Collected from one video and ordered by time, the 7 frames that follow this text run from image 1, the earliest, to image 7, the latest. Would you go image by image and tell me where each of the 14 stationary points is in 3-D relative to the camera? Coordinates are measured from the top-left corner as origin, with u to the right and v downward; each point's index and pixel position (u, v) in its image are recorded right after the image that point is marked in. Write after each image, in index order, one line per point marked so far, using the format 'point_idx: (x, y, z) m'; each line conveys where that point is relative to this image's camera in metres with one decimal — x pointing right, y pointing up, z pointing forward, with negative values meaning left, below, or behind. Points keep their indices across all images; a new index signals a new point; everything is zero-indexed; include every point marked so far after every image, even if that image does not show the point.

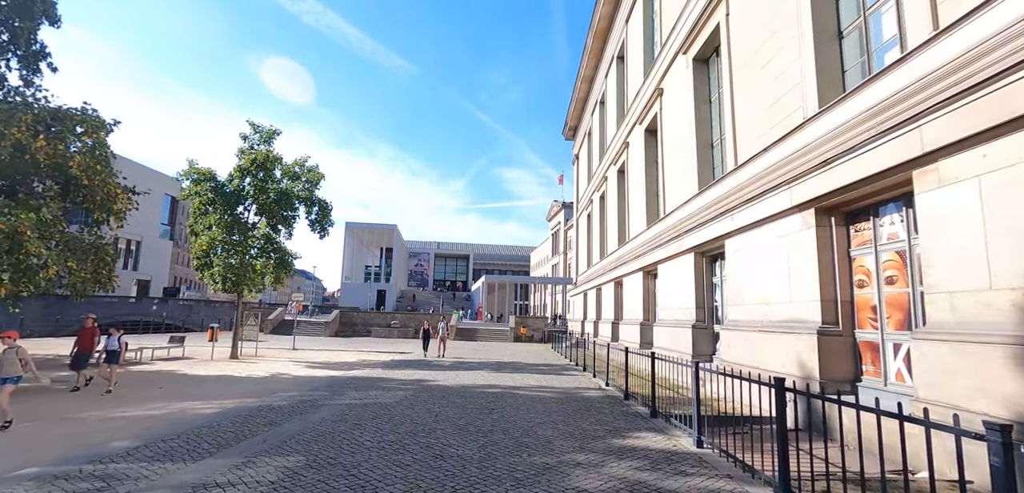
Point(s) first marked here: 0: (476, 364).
0: (-1.3, -4.2, +17.1) m
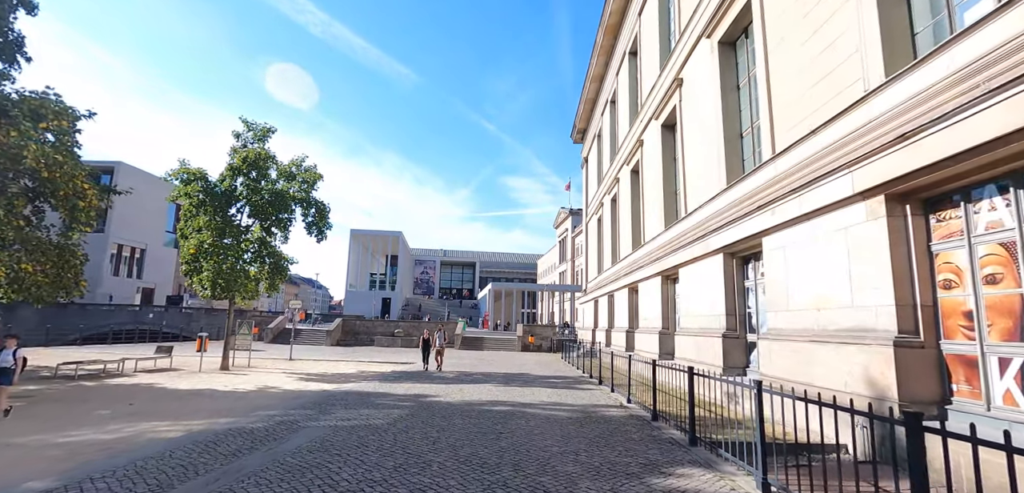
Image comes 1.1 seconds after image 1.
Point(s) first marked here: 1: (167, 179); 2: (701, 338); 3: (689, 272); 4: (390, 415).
0: (-1.0, -4.3, +15.8) m
1: (-12.4, +2.5, +17.5) m
2: (+5.0, -2.4, +12.8) m
3: (+5.3, -0.8, +14.5) m
4: (-2.2, -3.1, +9.0) m
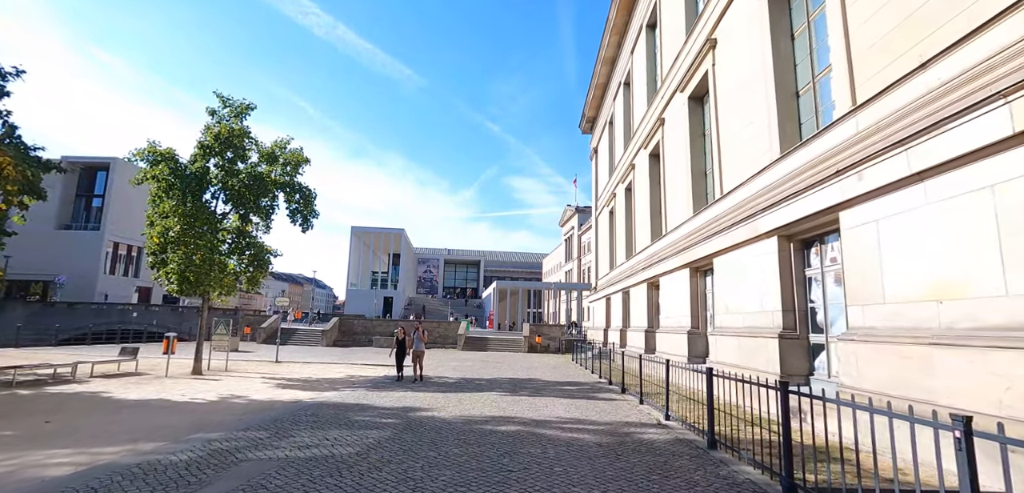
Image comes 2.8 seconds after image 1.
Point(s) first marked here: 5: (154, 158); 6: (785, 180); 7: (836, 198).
0: (-0.8, -3.9, +13.8) m
1: (-12.2, +2.9, +15.6) m
2: (+5.1, -2.0, +10.7) m
3: (+5.5, -0.4, +12.4) m
4: (-2.1, -2.7, +7.0) m
5: (-11.4, +2.8, +15.5) m
6: (+5.3, +1.3, +9.5) m
7: (+5.2, +0.8, +7.9) m
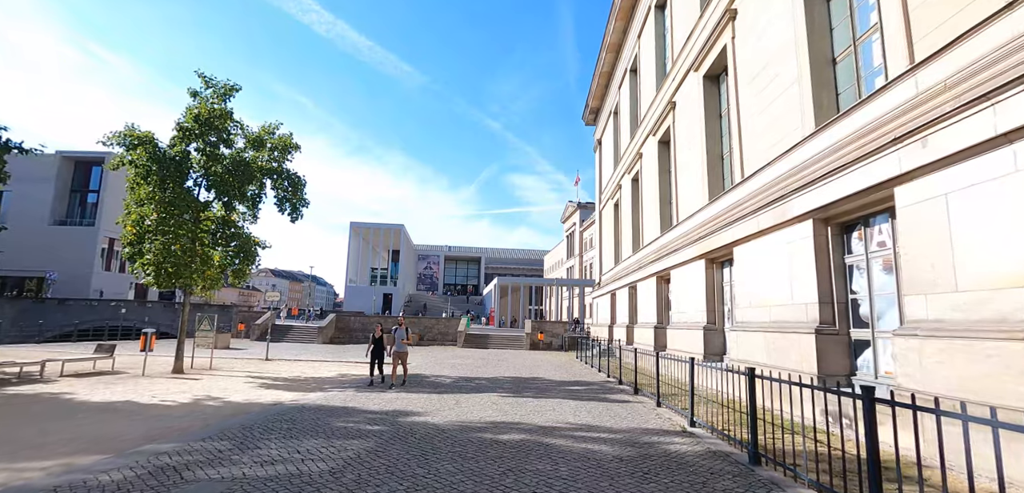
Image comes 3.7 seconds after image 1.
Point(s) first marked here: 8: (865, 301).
0: (-0.7, -3.6, +12.8) m
1: (-12.1, +3.2, +14.6) m
2: (+5.2, -1.7, +9.6) m
3: (+5.5, -0.1, +11.4) m
4: (-2.0, -2.5, +5.9) m
5: (-11.3, +3.1, +14.4) m
6: (+5.4, +1.5, +8.4) m
7: (+5.3, +1.1, +6.8) m
8: (+5.7, -0.9, +7.9) m
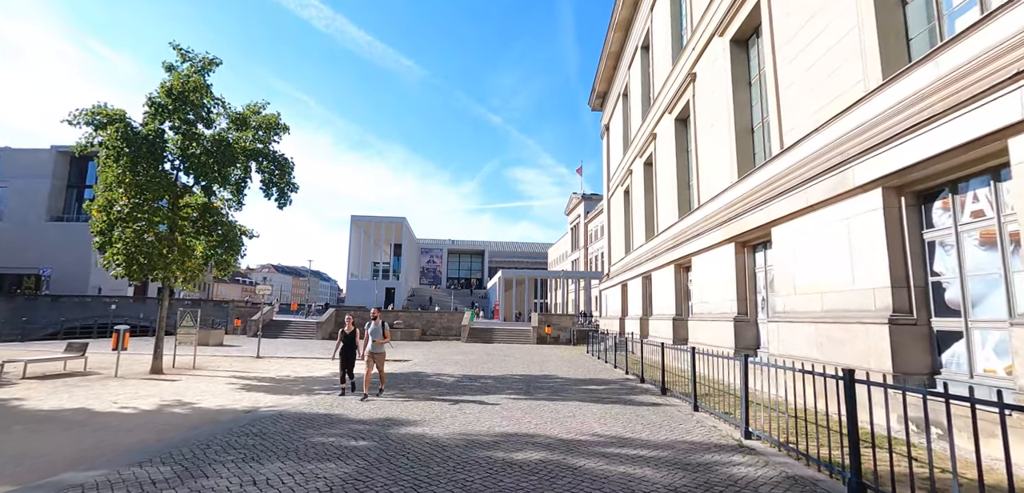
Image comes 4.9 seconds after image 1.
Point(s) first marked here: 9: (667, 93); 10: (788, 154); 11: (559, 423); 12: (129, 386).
0: (-0.5, -3.2, +11.5) m
1: (-11.9, +3.5, +13.3) m
2: (+5.4, -1.3, +8.3) m
3: (+5.7, +0.3, +10.0) m
4: (-1.9, -2.2, +4.6) m
5: (-11.1, +3.4, +13.1) m
6: (+5.5, +1.9, +7.0) m
7: (+5.4, +1.4, +5.4) m
8: (+5.9, -0.5, +6.5) m
9: (+6.2, +6.2, +19.5) m
10: (+5.8, +2.0, +10.2) m
11: (+0.7, -2.5, +6.9) m
12: (-8.8, -3.2, +11.2) m
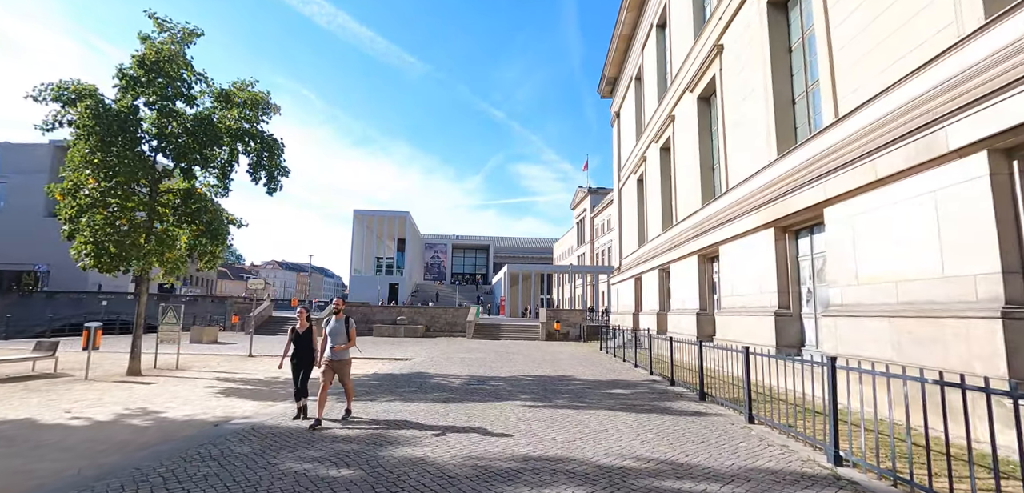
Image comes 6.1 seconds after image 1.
0: (-0.2, -2.9, +10.2) m
1: (-11.7, +3.7, +12.0) m
2: (+5.7, -1.0, +6.9) m
3: (+6.0, +0.7, +8.6) m
4: (-1.6, -2.0, +3.3) m
5: (-10.8, +3.7, +11.9) m
6: (+5.8, +2.2, +5.6) m
7: (+5.7, +1.7, +4.0) m
8: (+6.1, -0.2, +5.2) m
9: (+6.5, +6.6, +18.1) m
10: (+6.1, +2.3, +8.8) m
11: (+0.9, -2.3, +5.6) m
12: (-8.5, -2.9, +10.0) m
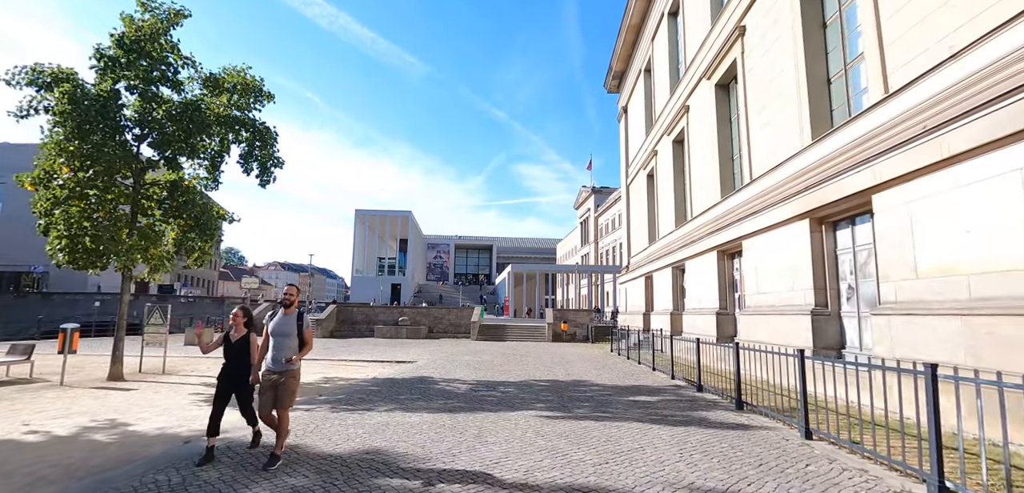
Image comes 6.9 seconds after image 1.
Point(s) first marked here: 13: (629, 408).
0: (0.0, -2.8, +9.3) m
1: (-11.4, +3.8, +11.2) m
2: (+5.9, -0.9, +6.0) m
3: (+6.2, +0.8, +7.7) m
4: (-1.4, -1.8, +2.4) m
5: (-10.6, +3.8, +11.0) m
6: (+6.0, +2.4, +4.7) m
7: (+5.9, +1.9, +3.1) m
8: (+6.3, -0.1, +4.2) m
9: (+6.8, +6.7, +17.2) m
10: (+6.3, +2.4, +7.9) m
11: (+1.1, -2.1, +4.7) m
12: (-8.3, -2.8, +9.1) m
13: (+1.9, -2.5, +7.7) m
